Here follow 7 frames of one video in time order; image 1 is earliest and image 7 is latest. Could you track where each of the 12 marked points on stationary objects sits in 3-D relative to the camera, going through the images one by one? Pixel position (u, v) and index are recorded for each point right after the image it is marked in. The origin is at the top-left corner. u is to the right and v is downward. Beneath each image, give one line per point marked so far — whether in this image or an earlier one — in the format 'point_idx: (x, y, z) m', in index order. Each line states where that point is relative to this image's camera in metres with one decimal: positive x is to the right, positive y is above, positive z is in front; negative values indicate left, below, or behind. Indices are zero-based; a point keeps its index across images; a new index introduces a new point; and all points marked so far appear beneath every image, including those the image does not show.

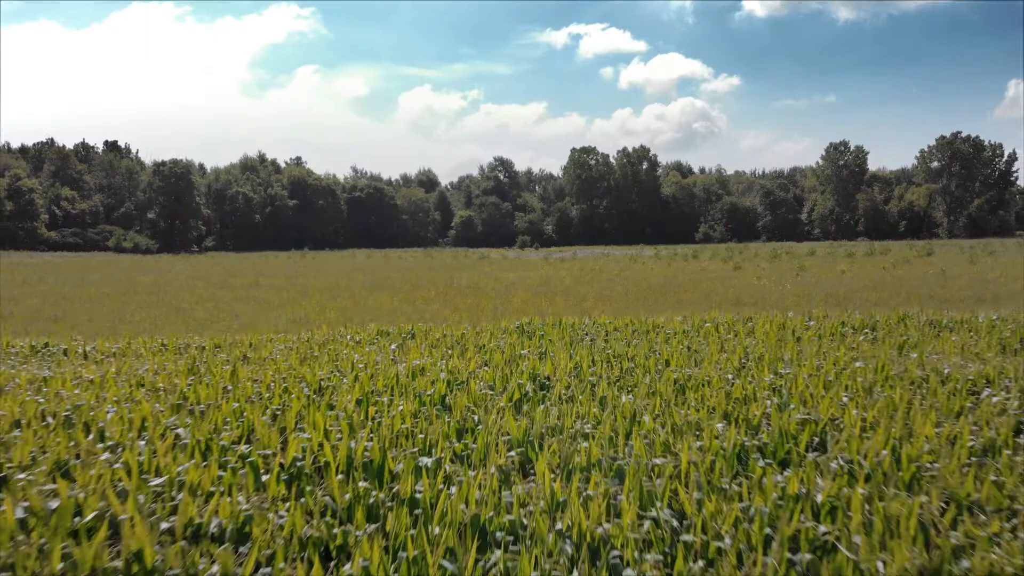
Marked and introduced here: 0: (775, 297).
0: (+5.6, -0.2, +17.5) m
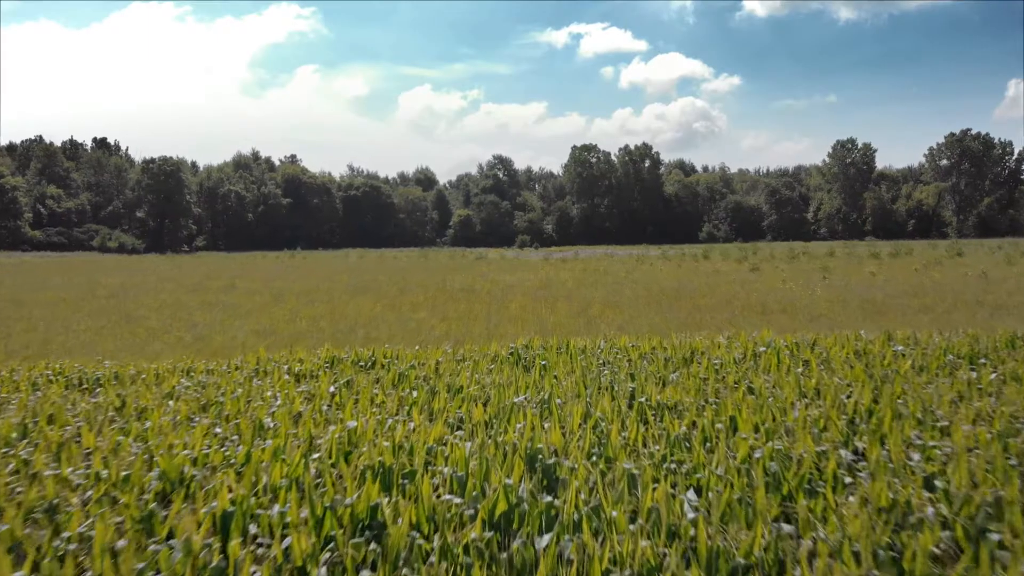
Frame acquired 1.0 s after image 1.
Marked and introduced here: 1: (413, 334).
0: (+5.5, -0.3, +15.5) m
1: (-1.5, -0.7, +12.3) m
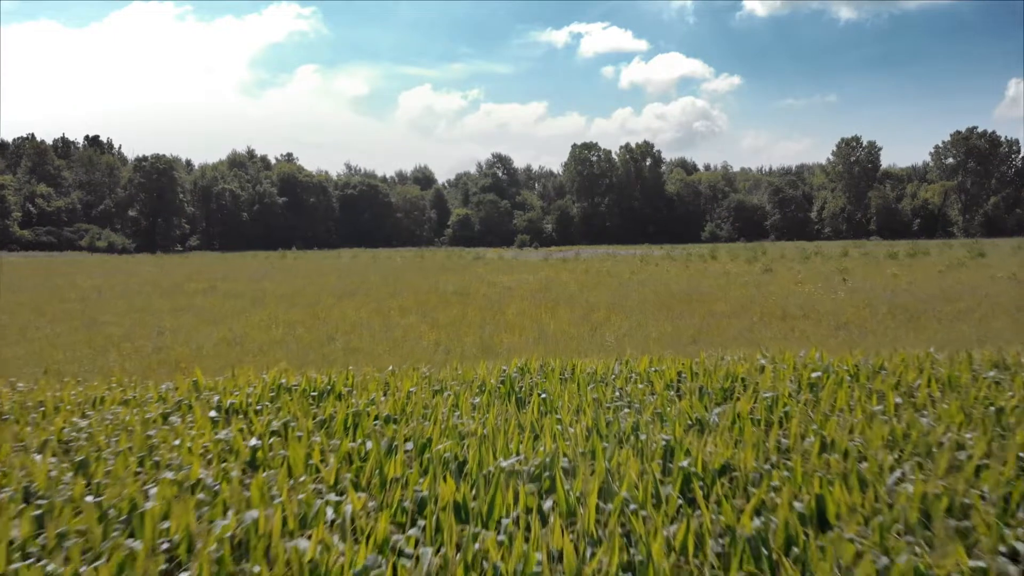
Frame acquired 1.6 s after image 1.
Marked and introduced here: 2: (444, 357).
0: (+5.5, -0.3, +14.2) m
1: (-1.6, -0.8, +11.1) m
2: (-0.8, -0.9, +9.8) m
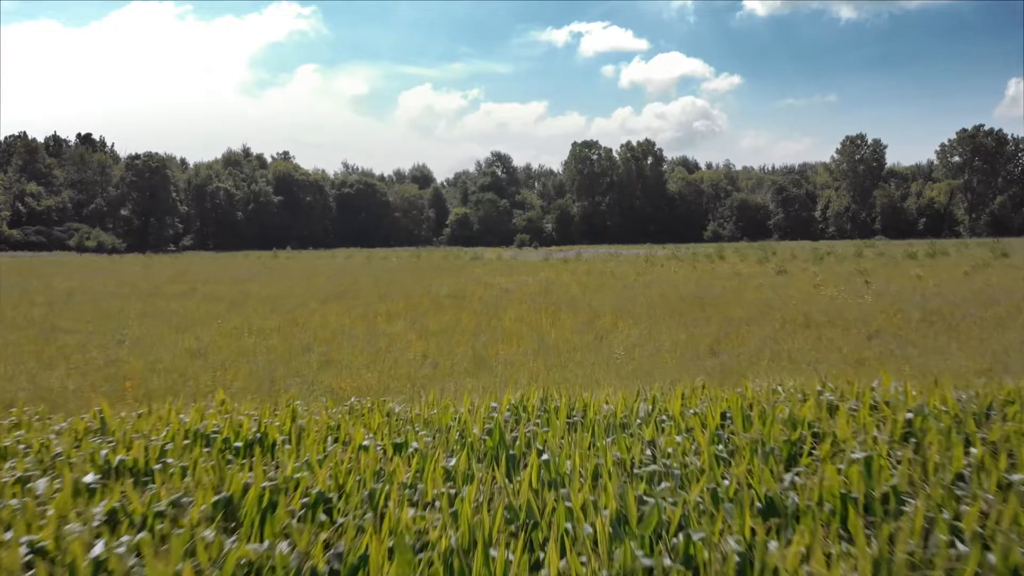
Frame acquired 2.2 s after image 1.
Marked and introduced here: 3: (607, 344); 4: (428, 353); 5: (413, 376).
0: (+5.4, -0.4, +13.0) m
1: (-1.6, -0.9, +9.9) m
2: (-0.9, -1.0, +8.5) m
3: (+1.2, -0.7, +10.5) m
4: (-1.1, -0.8, +10.1) m
5: (-1.0, -1.0, +8.6) m
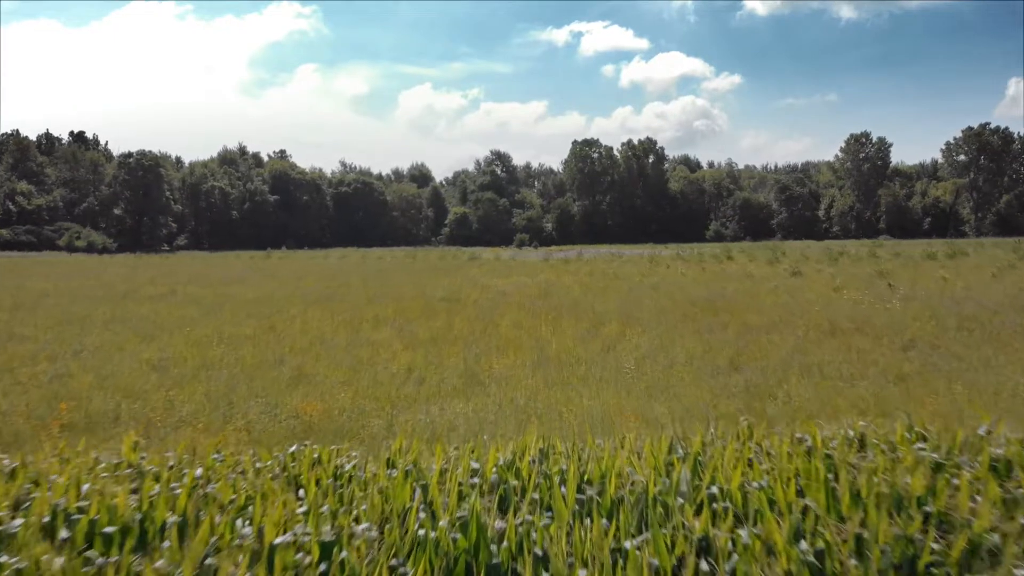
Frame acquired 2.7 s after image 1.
0: (+5.4, -0.5, +11.9) m
1: (-1.6, -0.9, +8.7) m
2: (-0.9, -1.0, +7.4) m
3: (+1.2, -0.8, +9.4) m
4: (-1.1, -0.9, +9.0) m
5: (-1.1, -1.0, +7.5) m
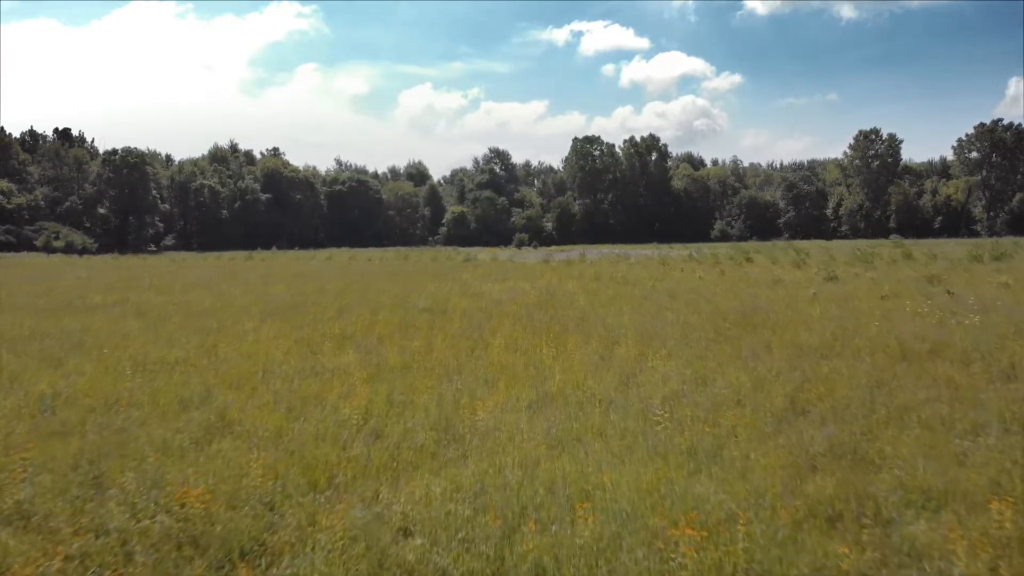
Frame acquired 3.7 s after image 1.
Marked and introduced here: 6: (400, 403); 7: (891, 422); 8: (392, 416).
0: (+5.3, -0.6, +9.6) m
1: (-1.7, -1.1, +6.5) m
2: (-1.0, -1.2, +5.2) m
3: (+1.1, -0.9, +7.1) m
4: (-1.2, -1.0, +6.8) m
5: (-1.2, -1.2, +5.2) m
6: (-1.0, -1.0, +7.0) m
7: (+3.0, -1.0, +6.5) m
8: (-1.0, -1.0, +6.6) m
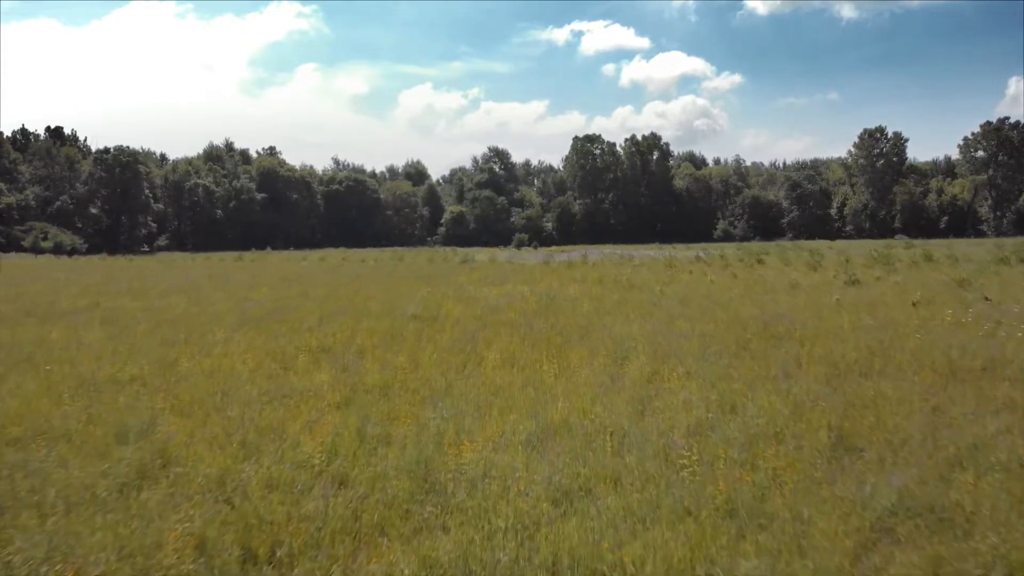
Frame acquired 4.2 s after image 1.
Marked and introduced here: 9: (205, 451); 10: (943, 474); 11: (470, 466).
0: (+5.3, -0.7, +8.5) m
1: (-1.8, -1.2, +5.4) m
2: (-1.0, -1.3, +4.0) m
3: (+1.1, -1.0, +6.0) m
4: (-1.2, -1.1, +5.6) m
5: (-1.2, -1.3, +4.1) m
6: (-1.0, -1.1, +5.9) m
7: (+2.9, -1.1, +5.3) m
8: (-1.0, -1.1, +5.5) m
9: (-2.2, -1.1, +5.8) m
10: (+2.7, -1.1, +5.1) m
11: (-0.3, -1.1, +5.1) m
